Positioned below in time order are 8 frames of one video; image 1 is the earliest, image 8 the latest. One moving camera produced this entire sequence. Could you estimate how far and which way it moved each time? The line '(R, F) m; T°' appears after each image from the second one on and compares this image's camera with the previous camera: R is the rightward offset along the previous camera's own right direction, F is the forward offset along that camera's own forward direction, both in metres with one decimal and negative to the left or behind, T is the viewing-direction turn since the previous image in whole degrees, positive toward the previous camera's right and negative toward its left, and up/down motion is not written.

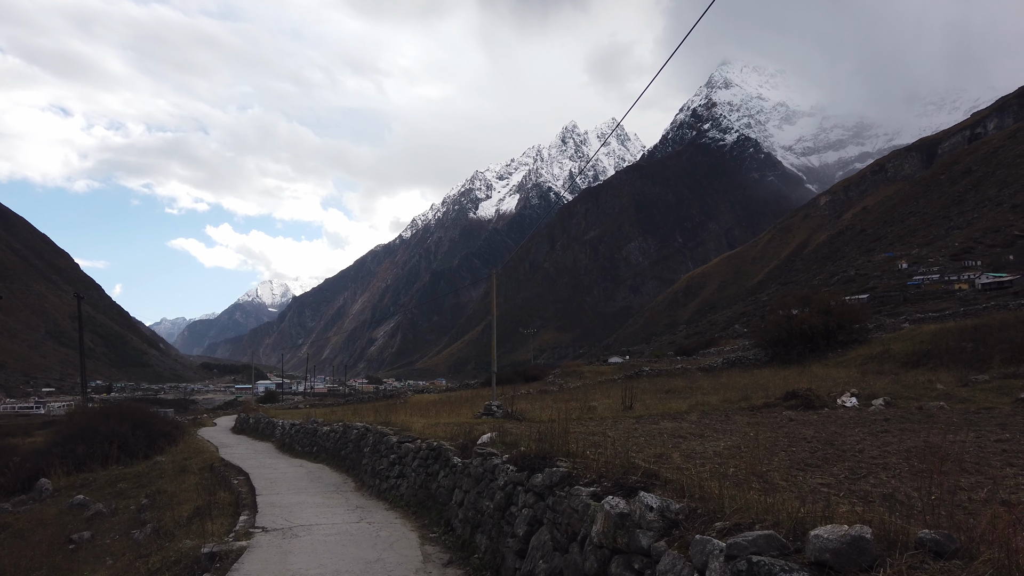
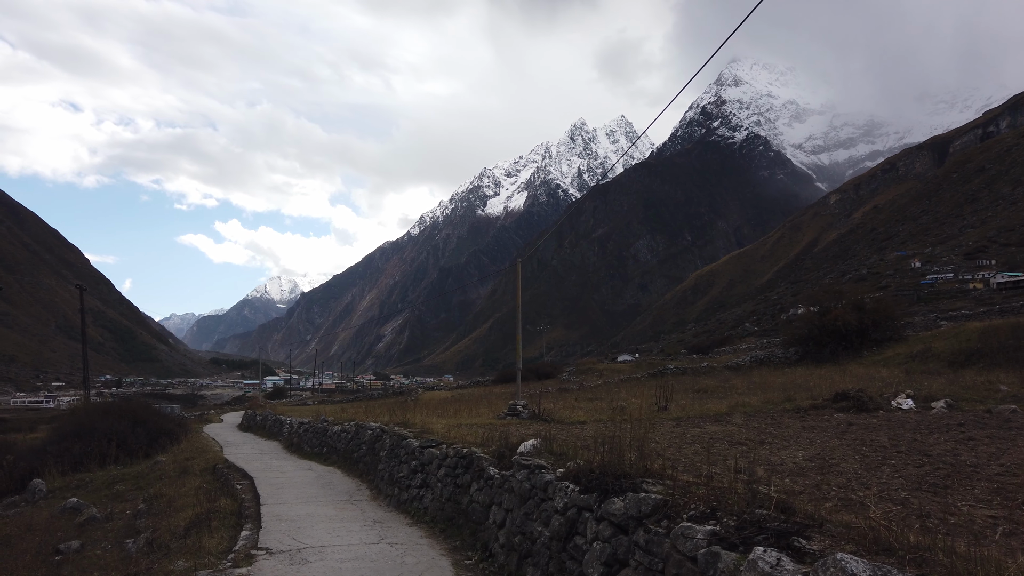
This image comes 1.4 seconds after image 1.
(-0.3, +1.1) m; -1°
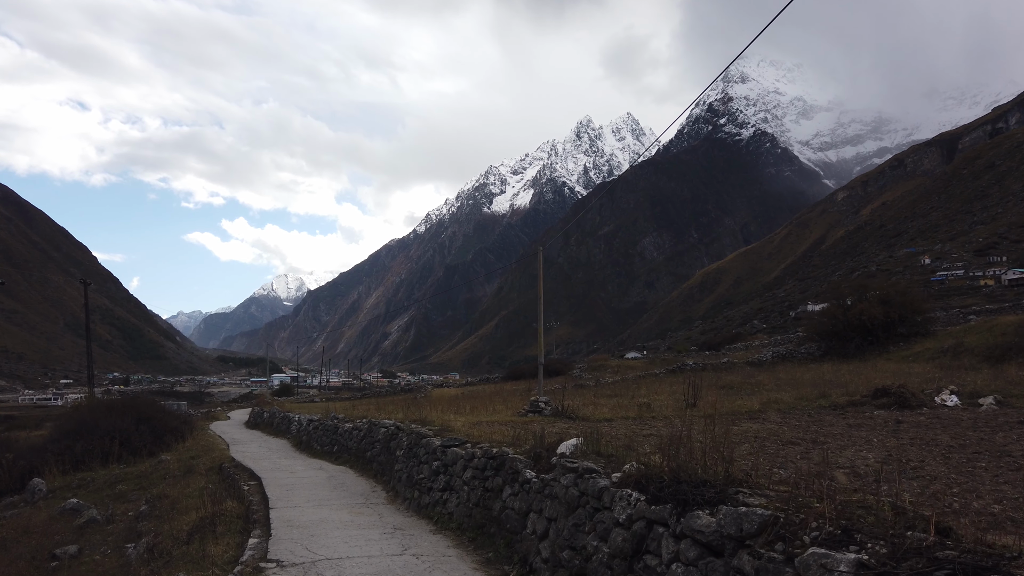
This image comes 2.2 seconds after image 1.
(-0.3, +0.7) m; 0°
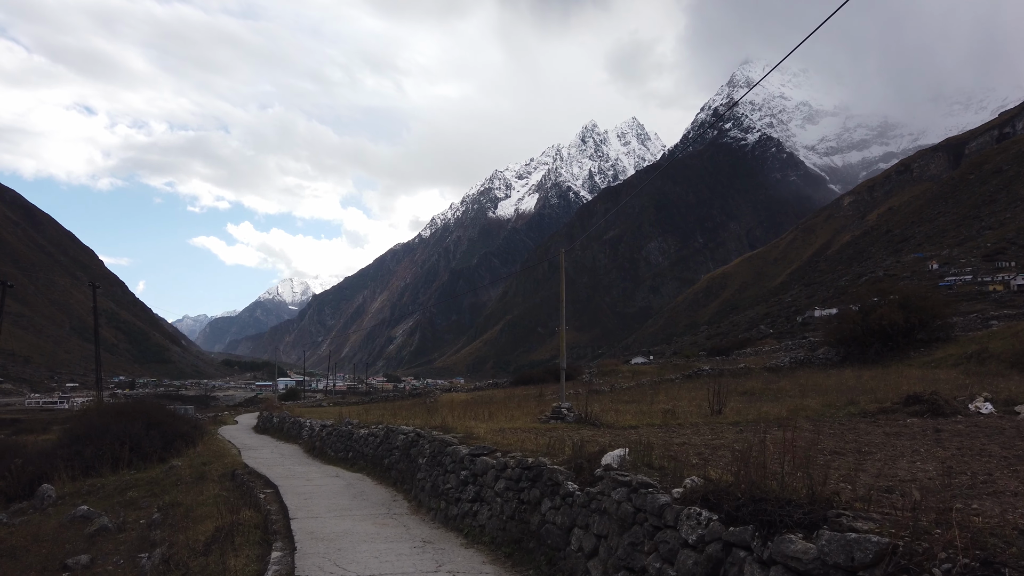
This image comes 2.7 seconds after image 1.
(-0.3, +0.3) m; 0°
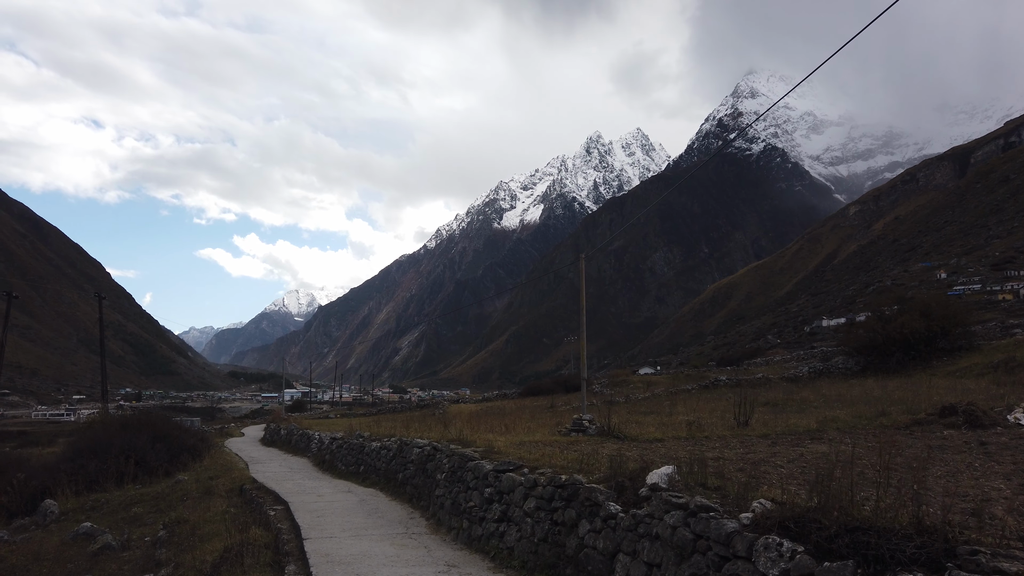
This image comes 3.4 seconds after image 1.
(-0.2, +0.4) m; 0°
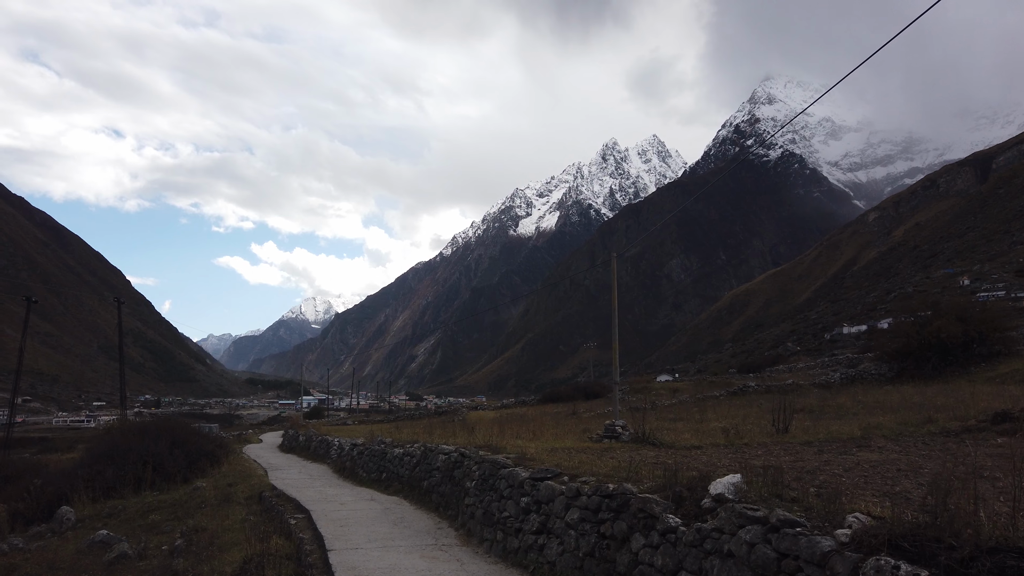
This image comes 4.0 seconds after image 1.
(-0.2, +0.4) m; -1°
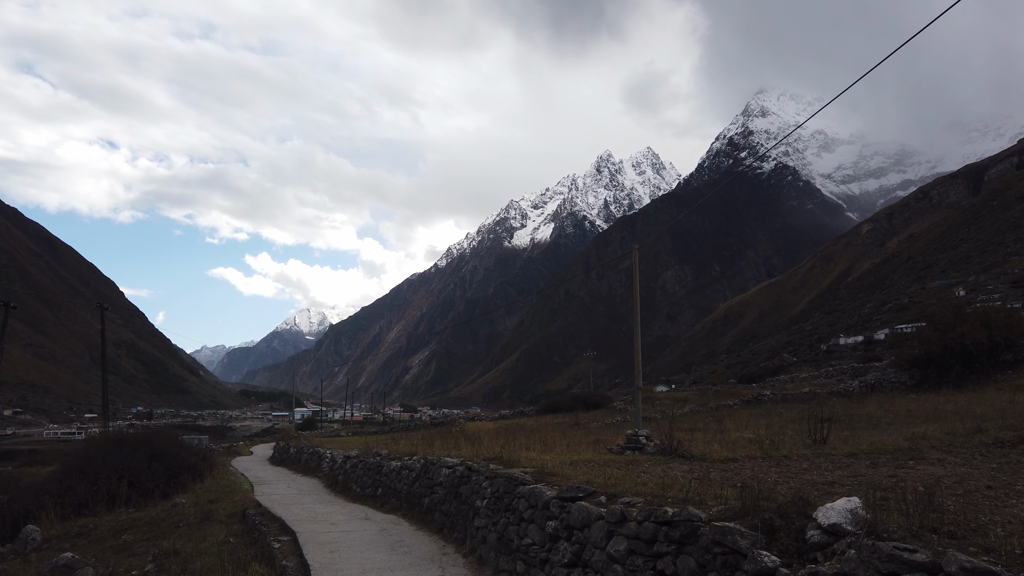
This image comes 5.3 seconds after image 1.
(-0.2, +1.1) m; 0°
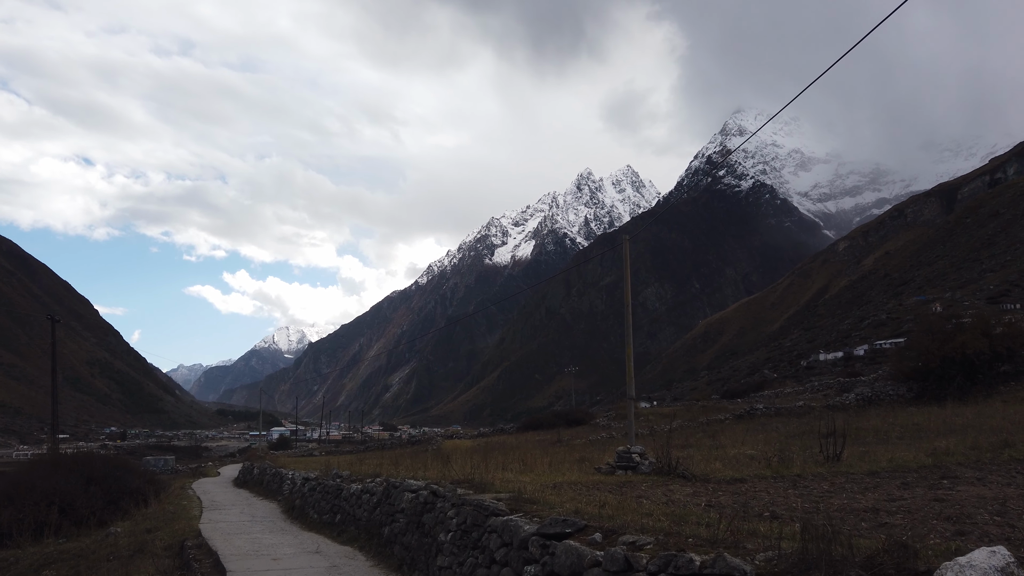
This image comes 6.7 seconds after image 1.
(+0.1, +1.3) m; +1°
